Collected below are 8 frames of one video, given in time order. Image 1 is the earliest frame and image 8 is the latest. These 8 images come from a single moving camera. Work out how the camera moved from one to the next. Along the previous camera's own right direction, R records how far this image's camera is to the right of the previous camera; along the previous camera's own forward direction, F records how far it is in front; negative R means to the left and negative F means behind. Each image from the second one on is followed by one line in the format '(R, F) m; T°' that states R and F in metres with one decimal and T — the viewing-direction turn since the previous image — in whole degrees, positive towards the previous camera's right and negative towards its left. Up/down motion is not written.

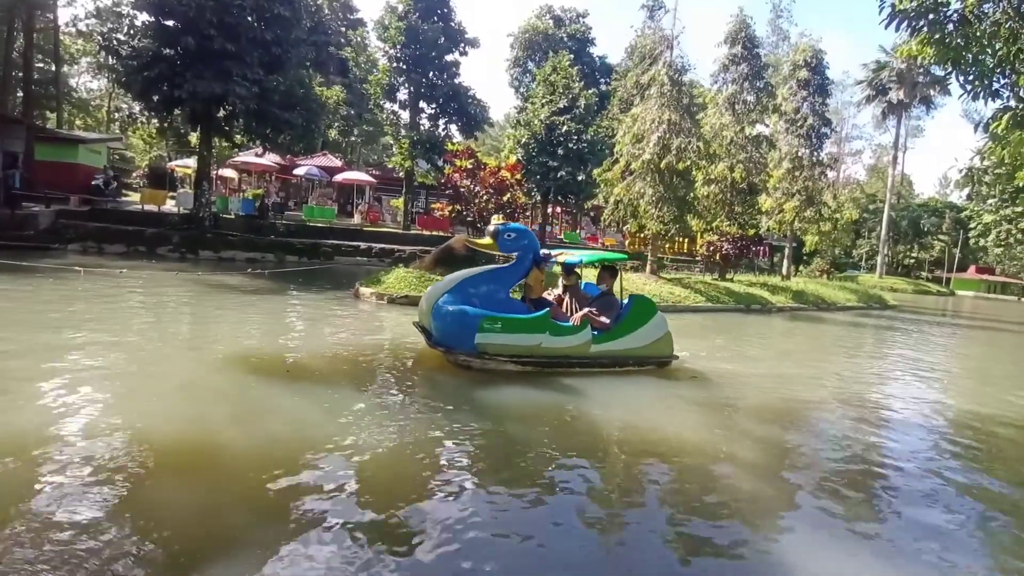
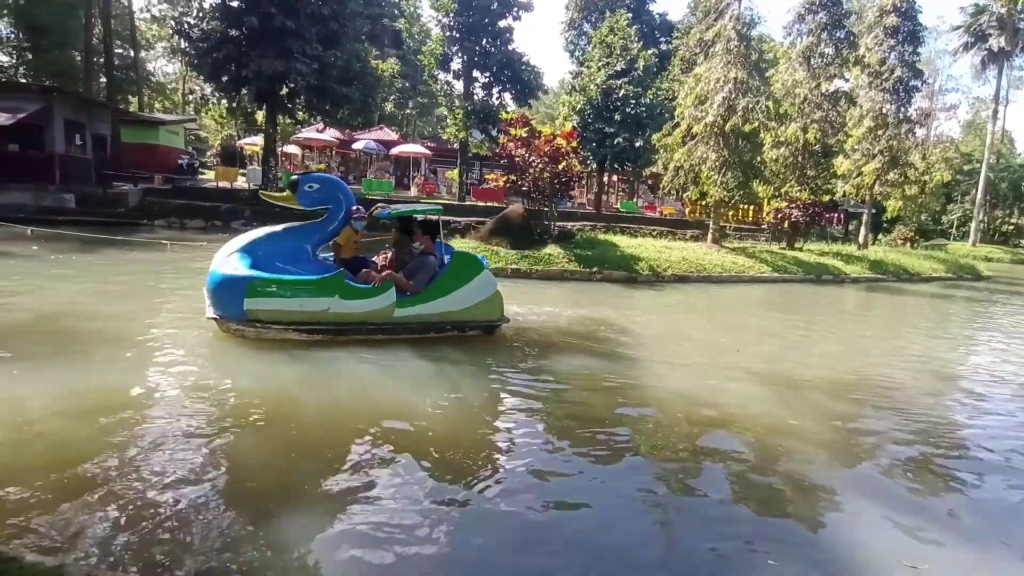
(0.0, +0.2) m; -4°
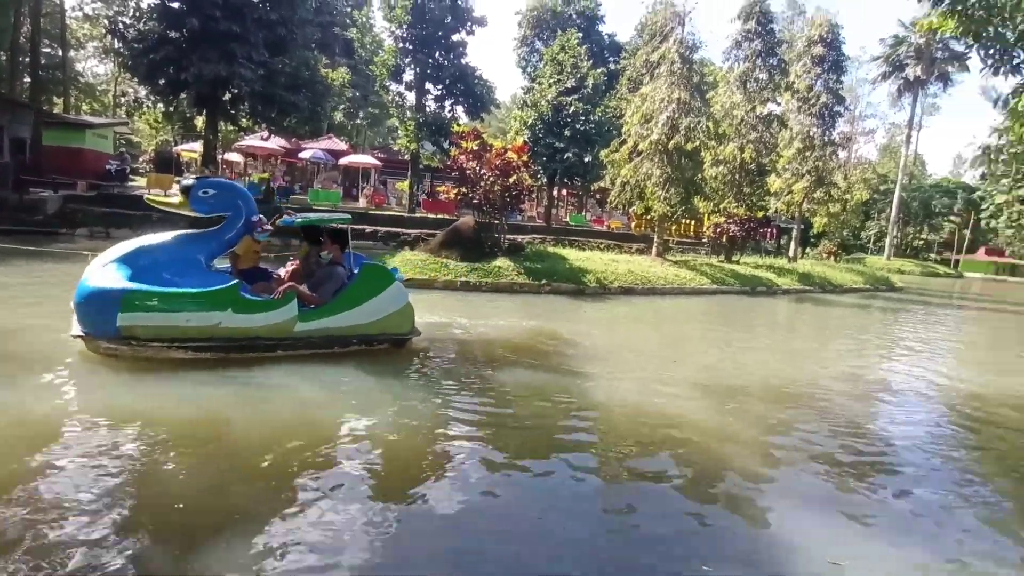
(0.0, -0.1) m; +4°
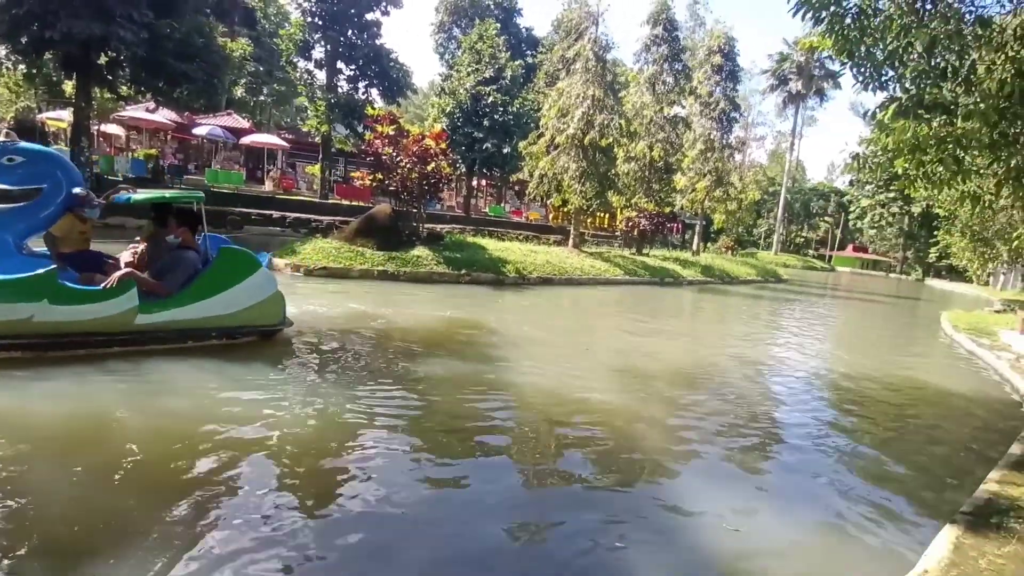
(0.0, -0.2) m; +6°
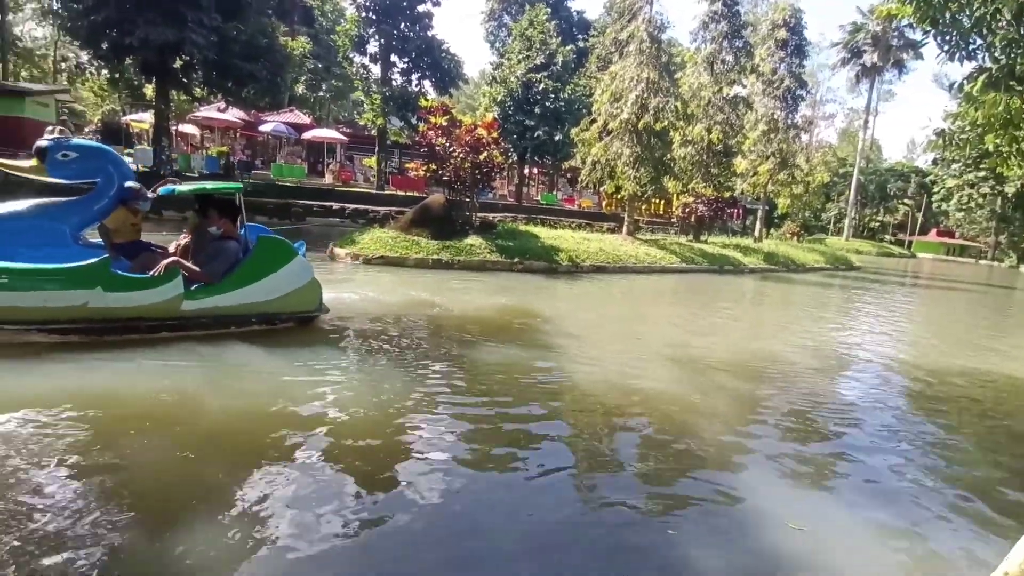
(0.0, +0.1) m; -4°
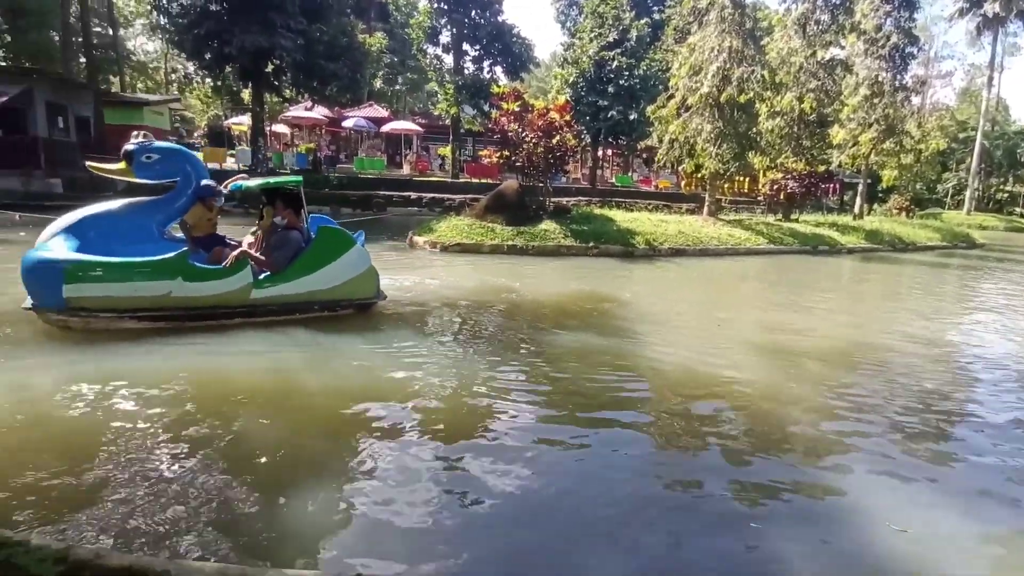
(0.0, +0.2) m; -6°
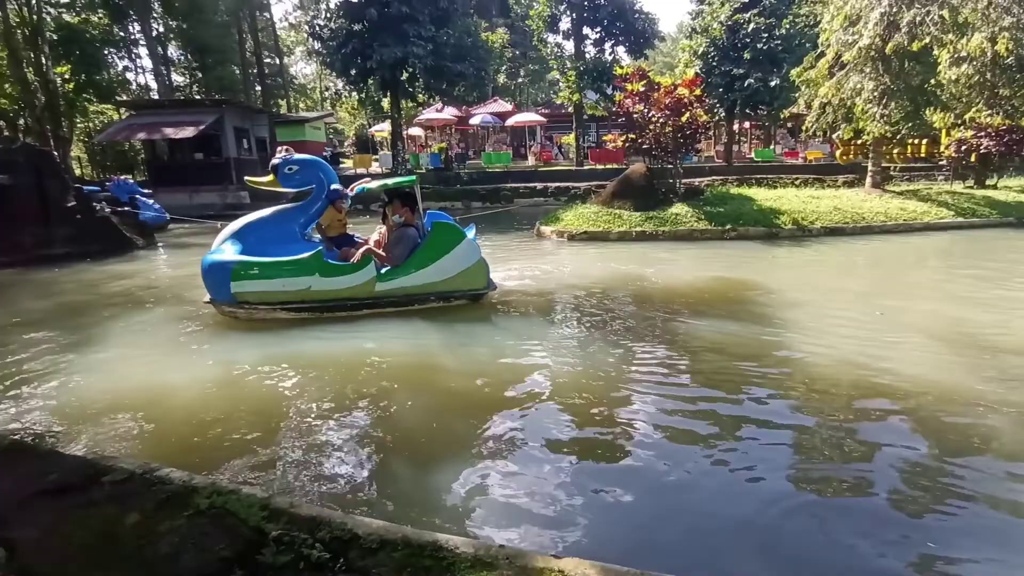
(0.0, +0.5) m; -10°
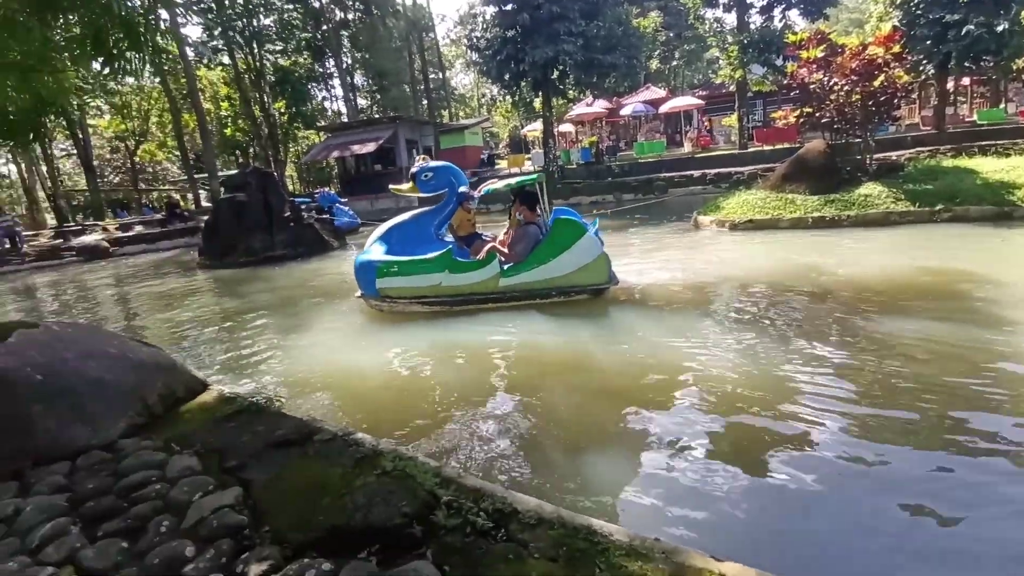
(-0.1, +0.9) m; -12°
